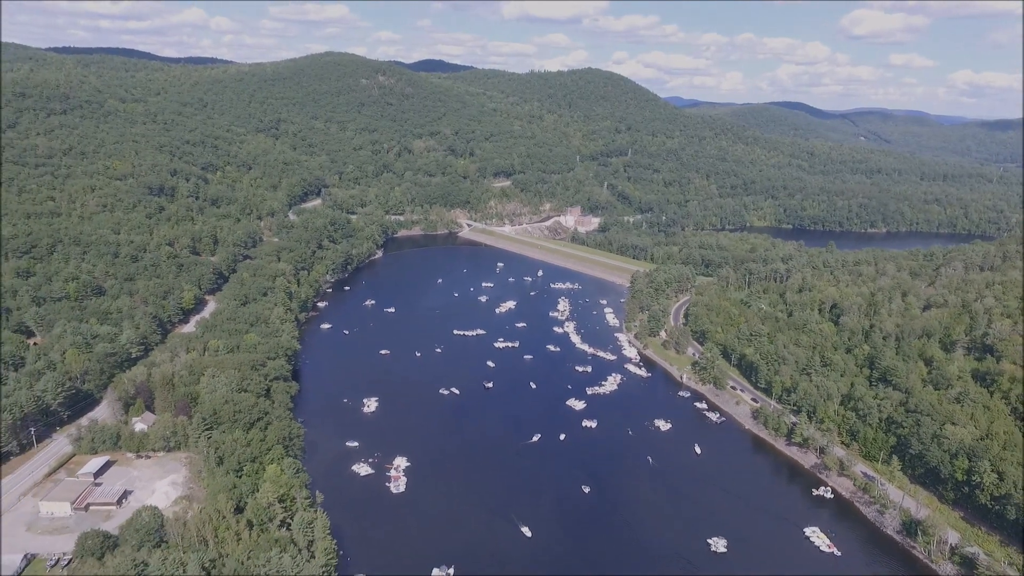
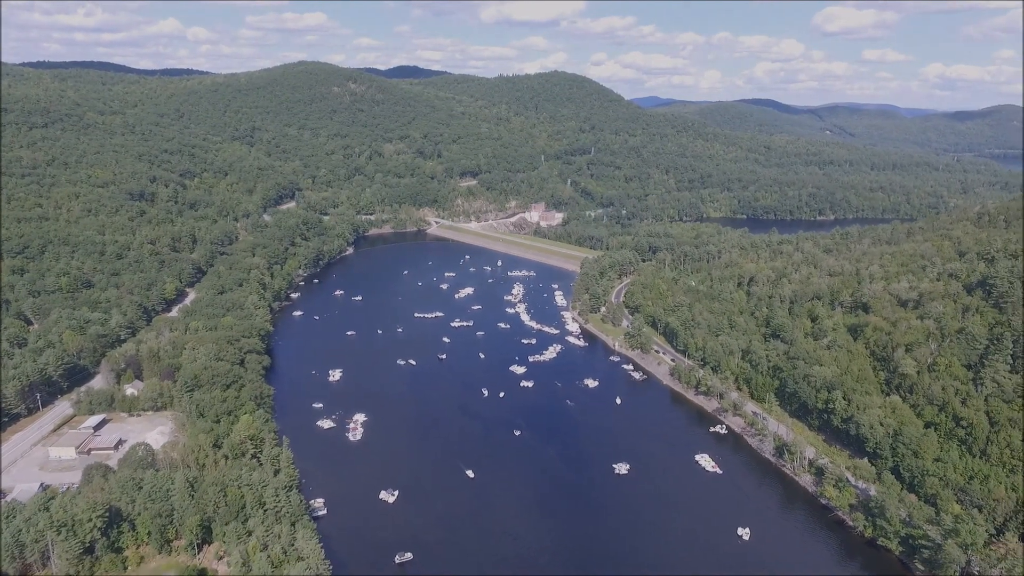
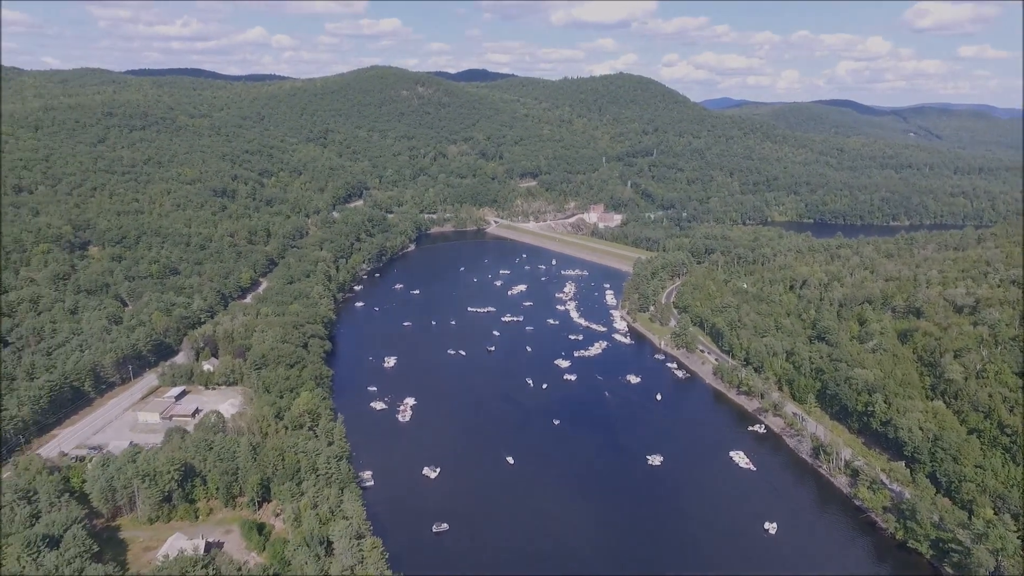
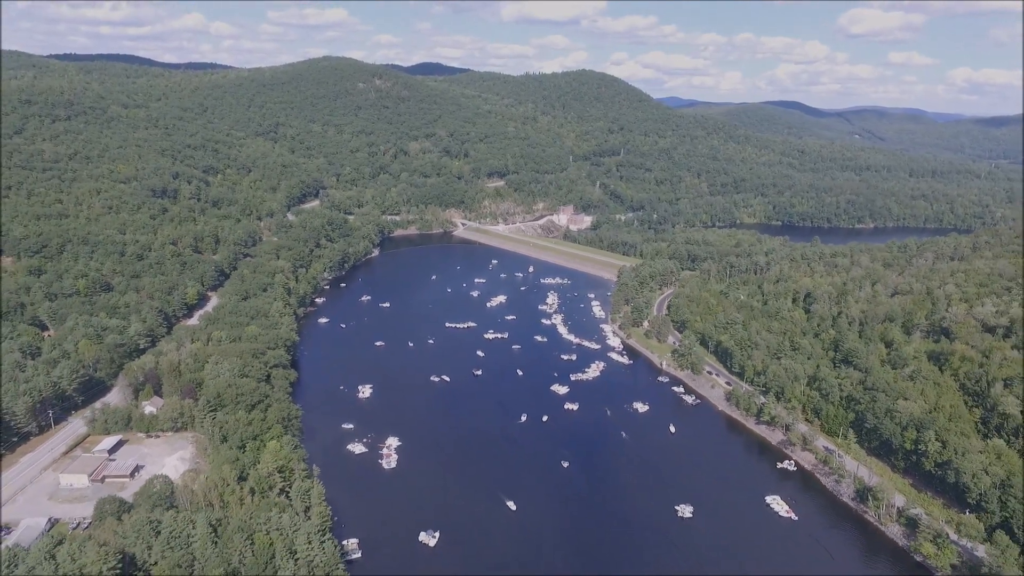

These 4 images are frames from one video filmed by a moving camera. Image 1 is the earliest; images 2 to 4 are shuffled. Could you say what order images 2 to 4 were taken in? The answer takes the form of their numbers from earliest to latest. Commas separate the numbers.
4, 2, 3
